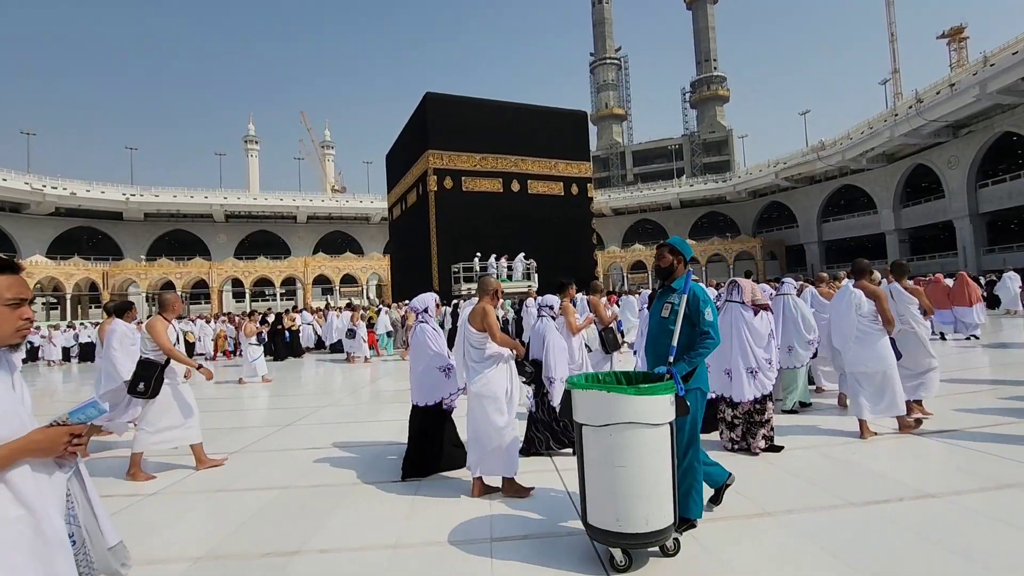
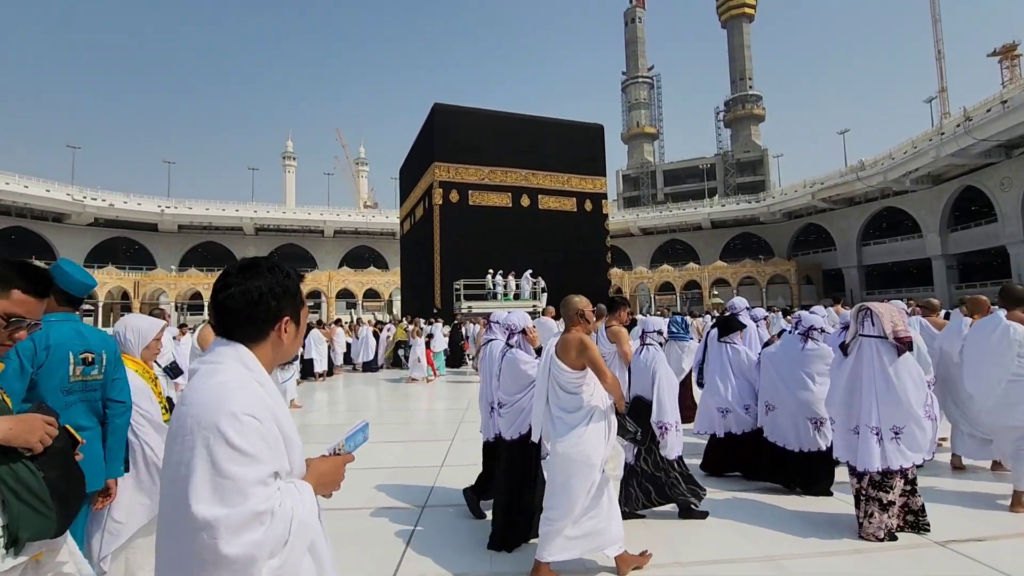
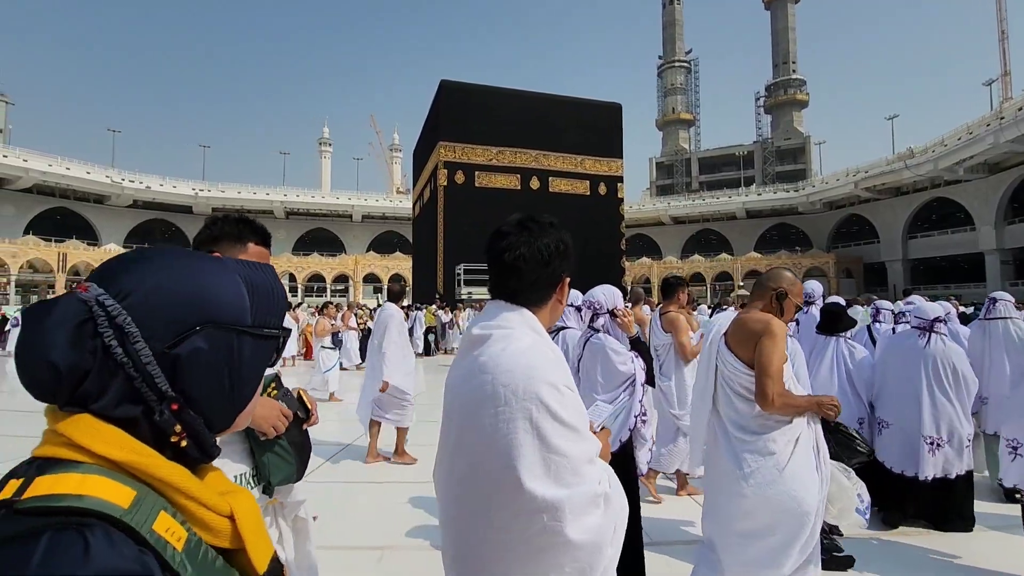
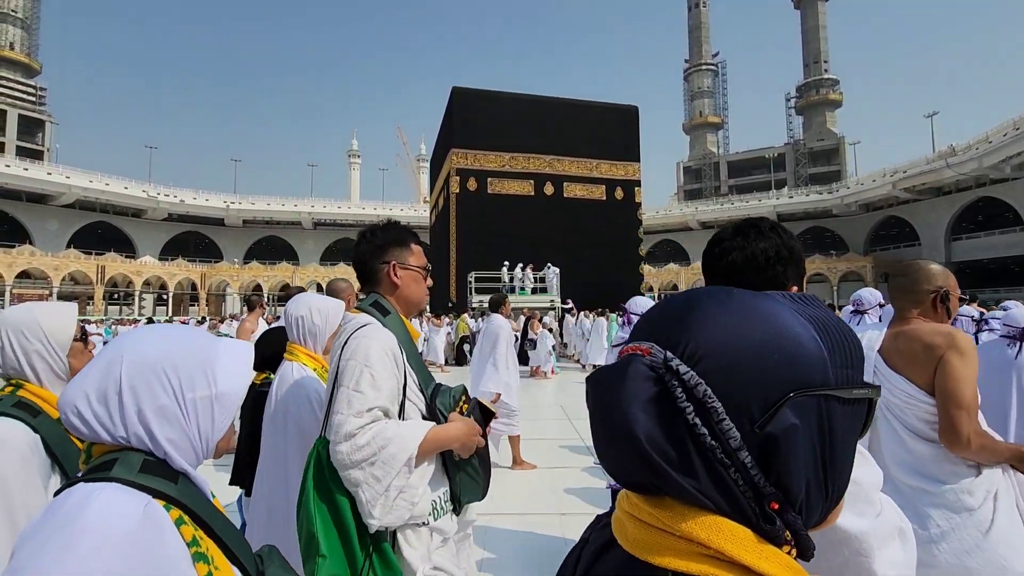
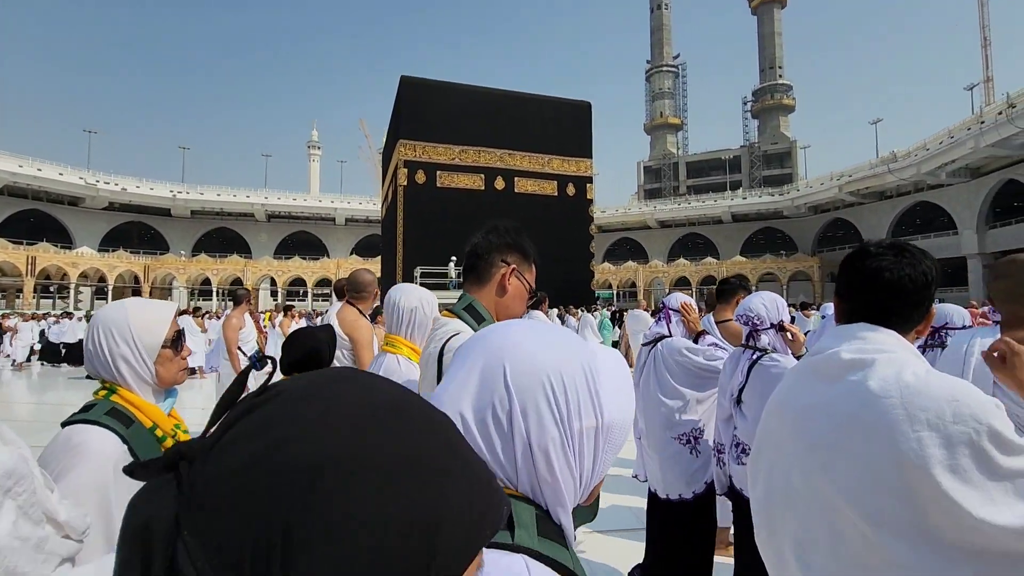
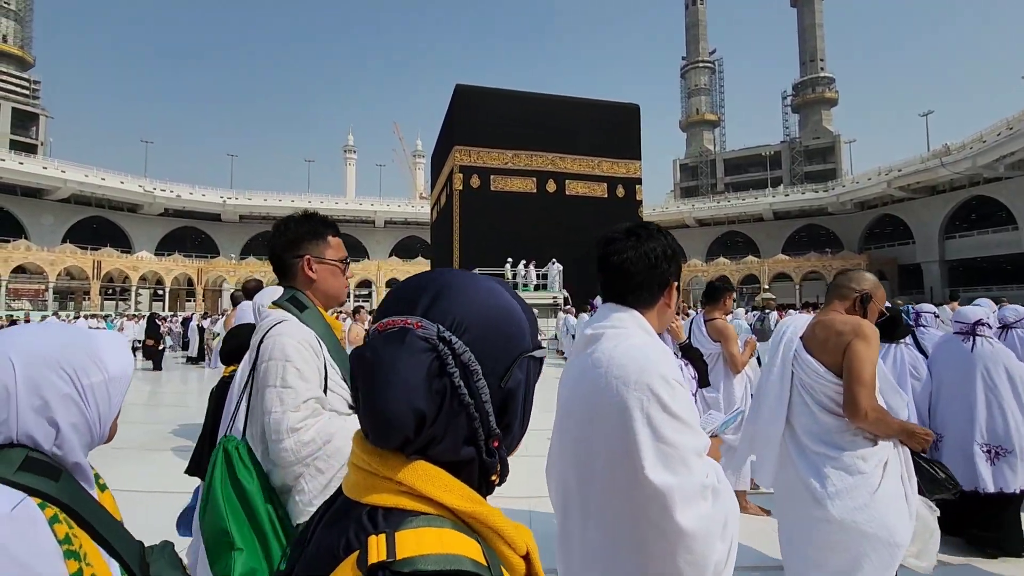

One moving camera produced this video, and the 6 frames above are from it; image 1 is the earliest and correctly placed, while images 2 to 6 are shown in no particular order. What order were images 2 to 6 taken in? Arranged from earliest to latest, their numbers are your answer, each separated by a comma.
2, 3, 6, 4, 5
